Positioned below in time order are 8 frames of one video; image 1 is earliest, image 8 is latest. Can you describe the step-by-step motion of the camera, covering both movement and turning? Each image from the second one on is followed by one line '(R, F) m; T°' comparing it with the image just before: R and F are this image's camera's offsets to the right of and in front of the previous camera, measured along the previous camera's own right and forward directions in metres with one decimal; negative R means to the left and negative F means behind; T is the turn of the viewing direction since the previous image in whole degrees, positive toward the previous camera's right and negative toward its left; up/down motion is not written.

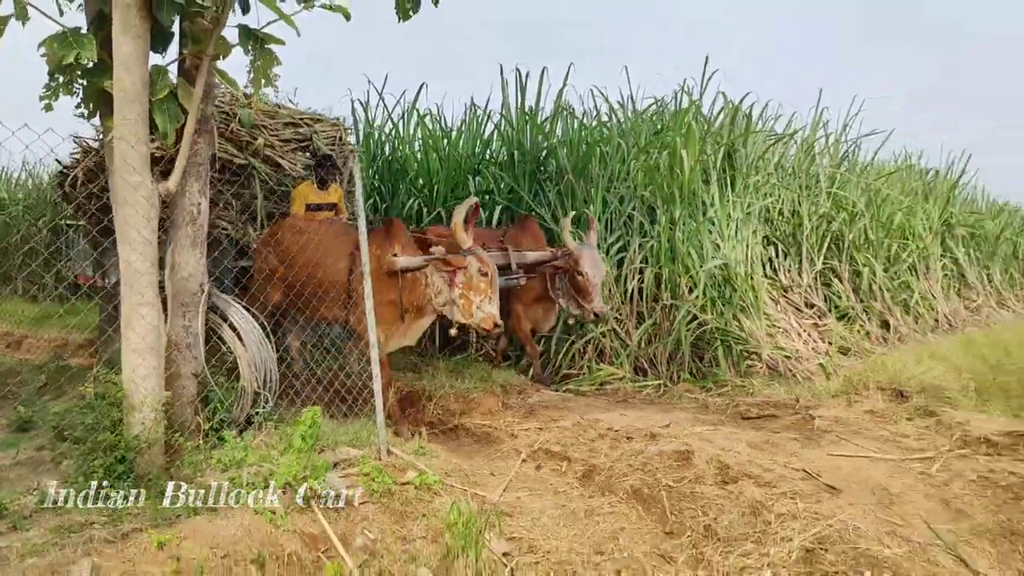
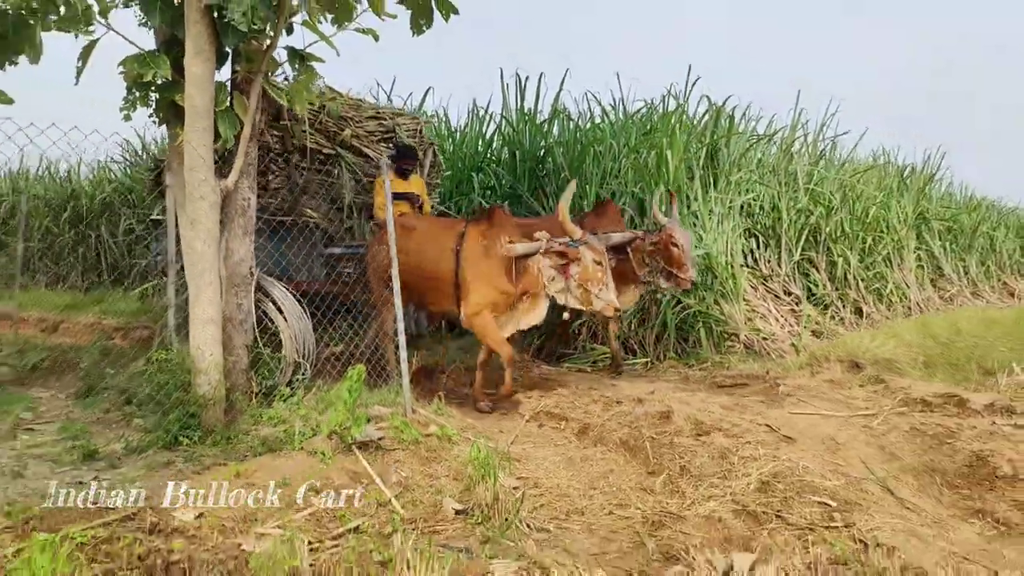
(-0.1, -0.7) m; 0°
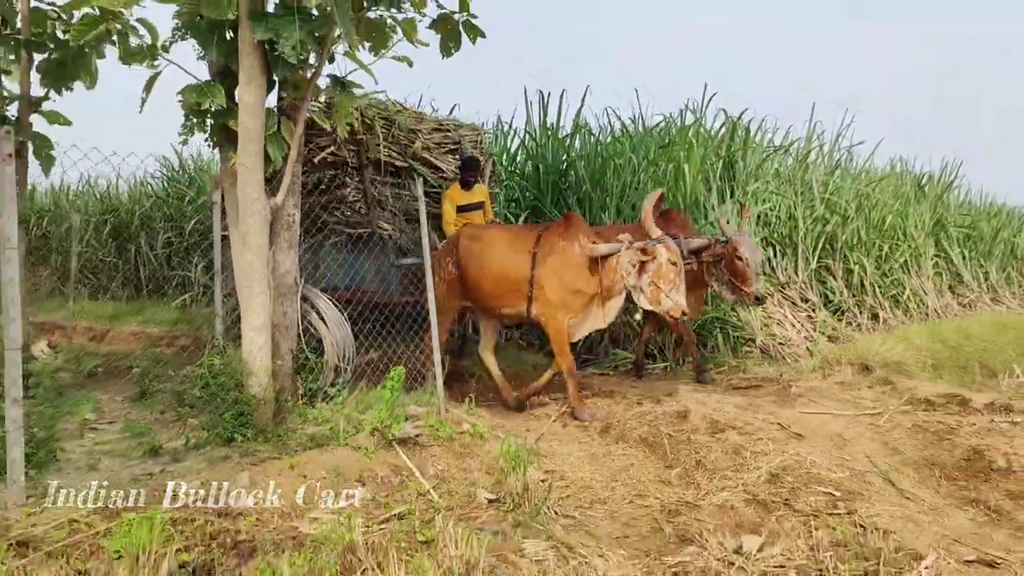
(0.0, -0.3) m; -2°
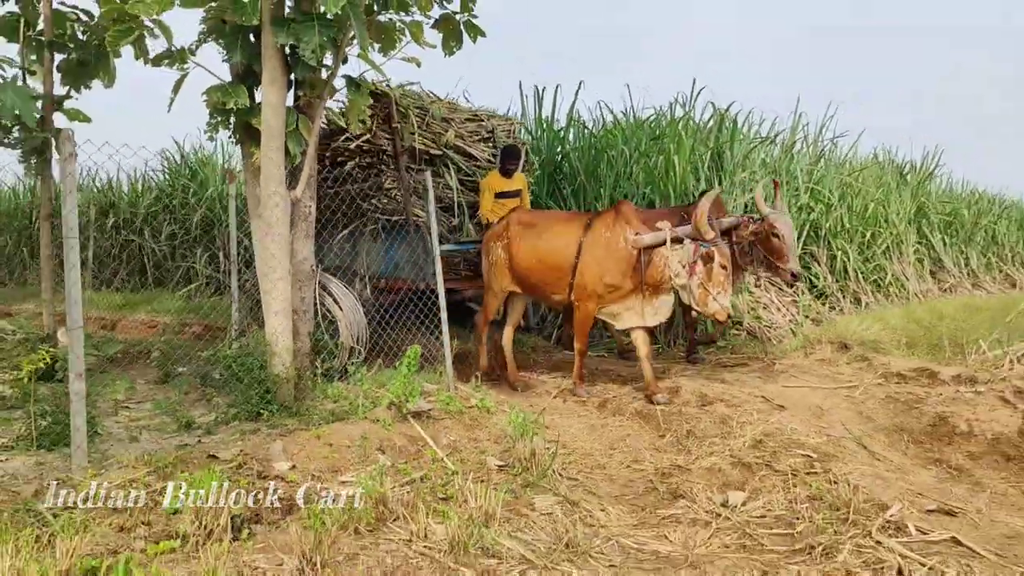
(-0.1, -0.4) m; +1°
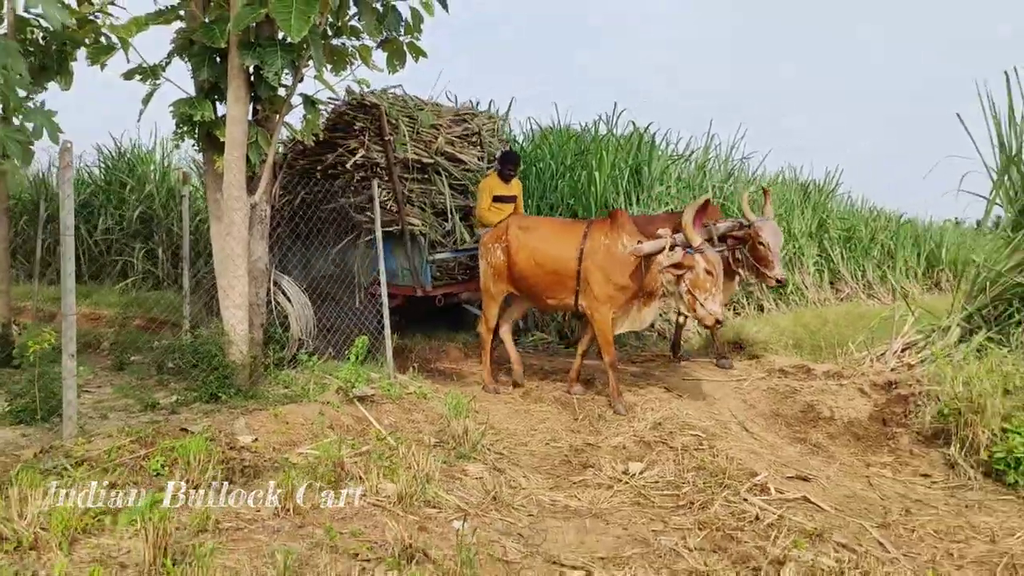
(-0.1, -0.7) m; +5°
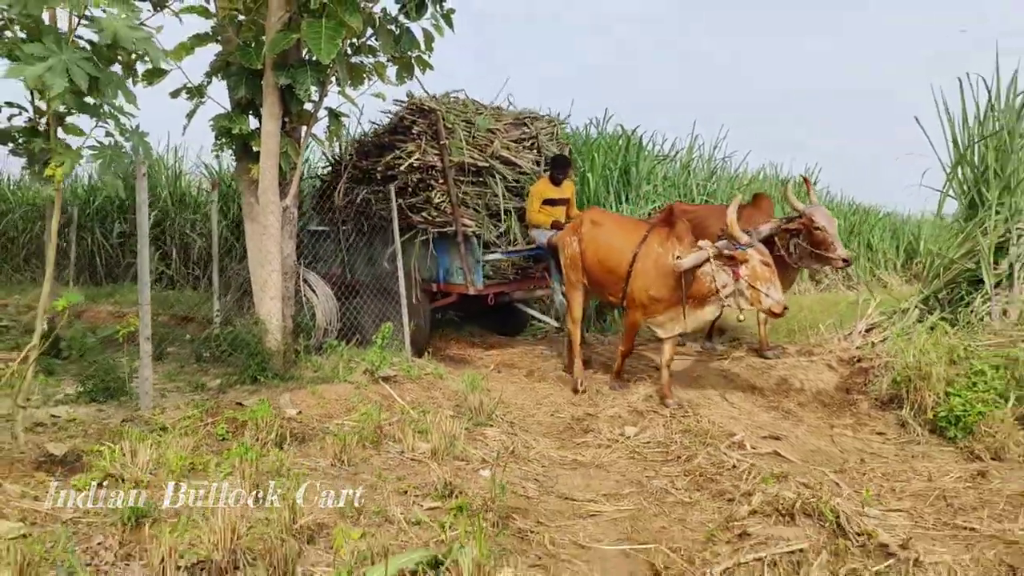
(-0.1, -0.7) m; +1°
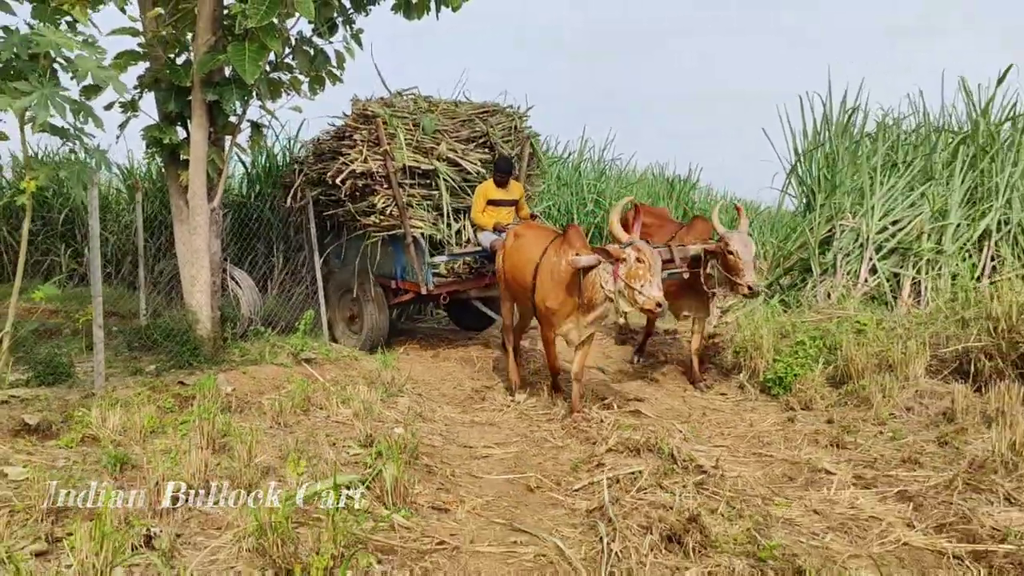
(0.0, -0.9) m; +6°
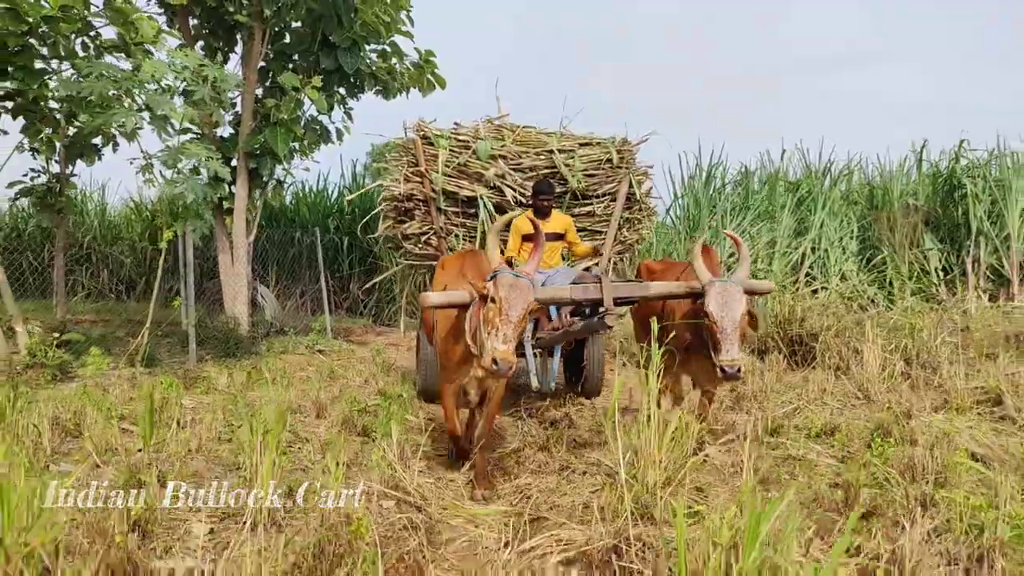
(-0.1, -2.9) m; +4°
